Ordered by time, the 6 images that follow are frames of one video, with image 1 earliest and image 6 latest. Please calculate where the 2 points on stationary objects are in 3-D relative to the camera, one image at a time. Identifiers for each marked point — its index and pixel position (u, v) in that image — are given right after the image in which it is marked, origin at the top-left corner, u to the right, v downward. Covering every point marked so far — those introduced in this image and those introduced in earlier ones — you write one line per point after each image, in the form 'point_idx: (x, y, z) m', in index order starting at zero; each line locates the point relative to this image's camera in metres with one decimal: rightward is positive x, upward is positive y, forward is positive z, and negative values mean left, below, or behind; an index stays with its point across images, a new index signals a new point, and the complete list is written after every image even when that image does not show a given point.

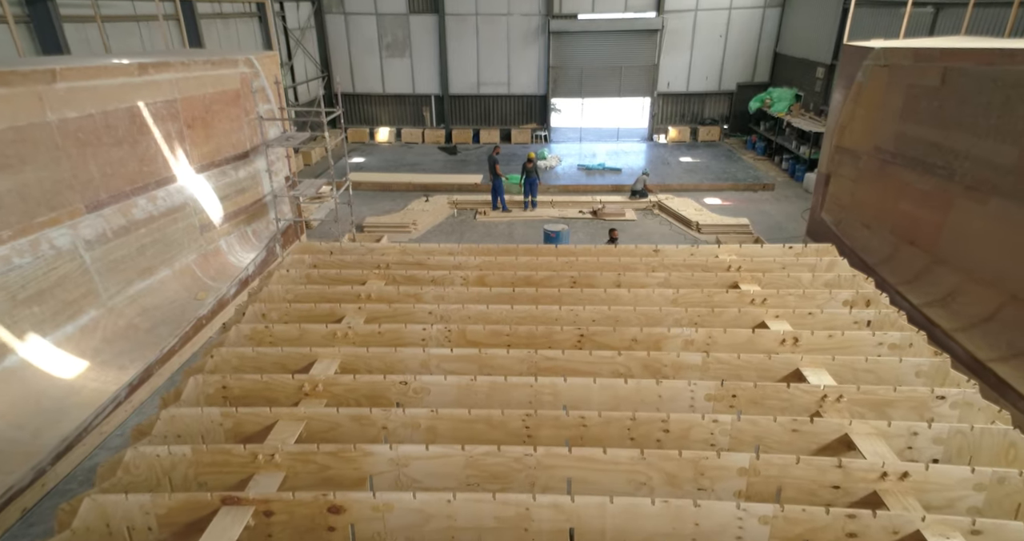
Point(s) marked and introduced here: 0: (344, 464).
0: (-0.8, -0.9, +2.6) m
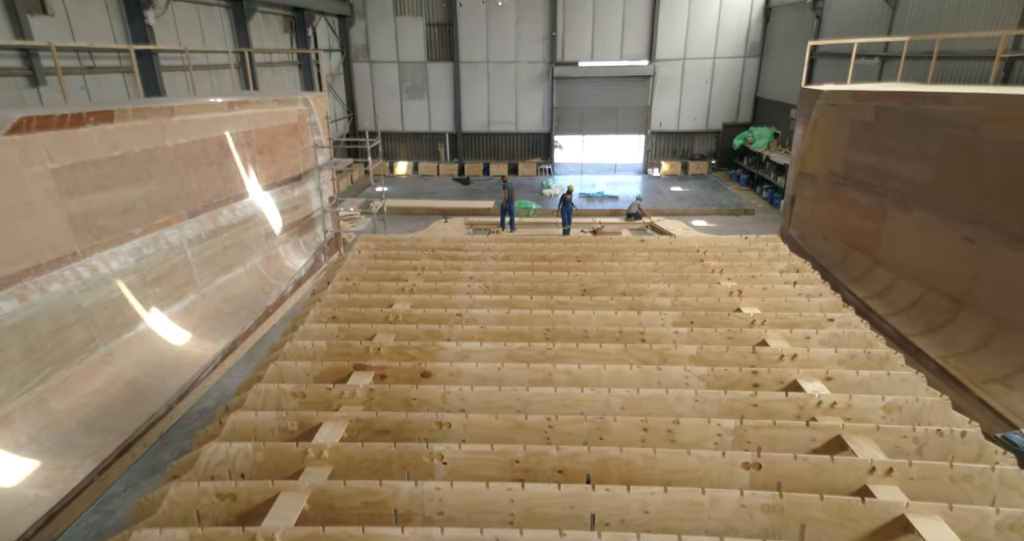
0: (-0.6, -0.6, +4.0) m
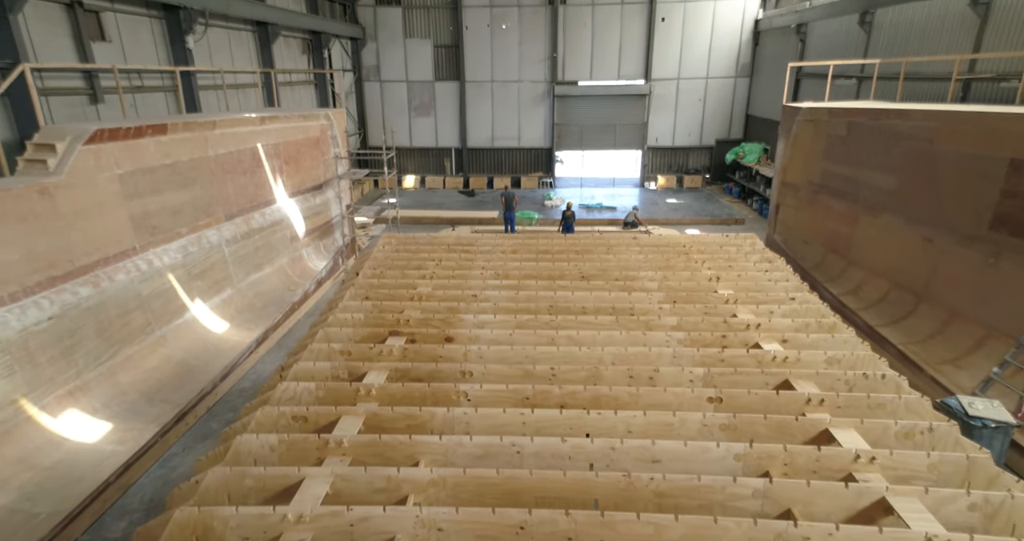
0: (-0.5, -0.4, +4.7) m
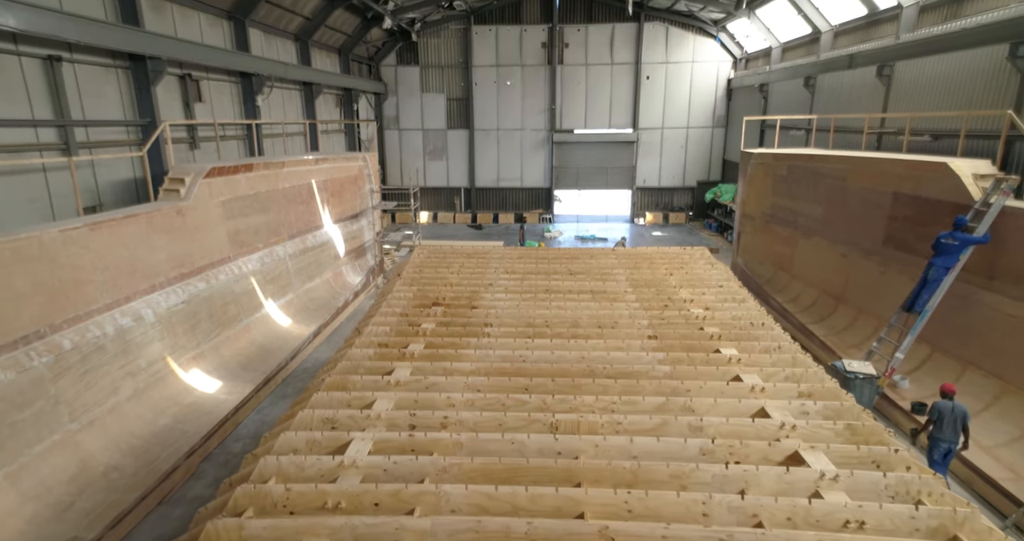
0: (-0.5, -0.3, +6.7) m
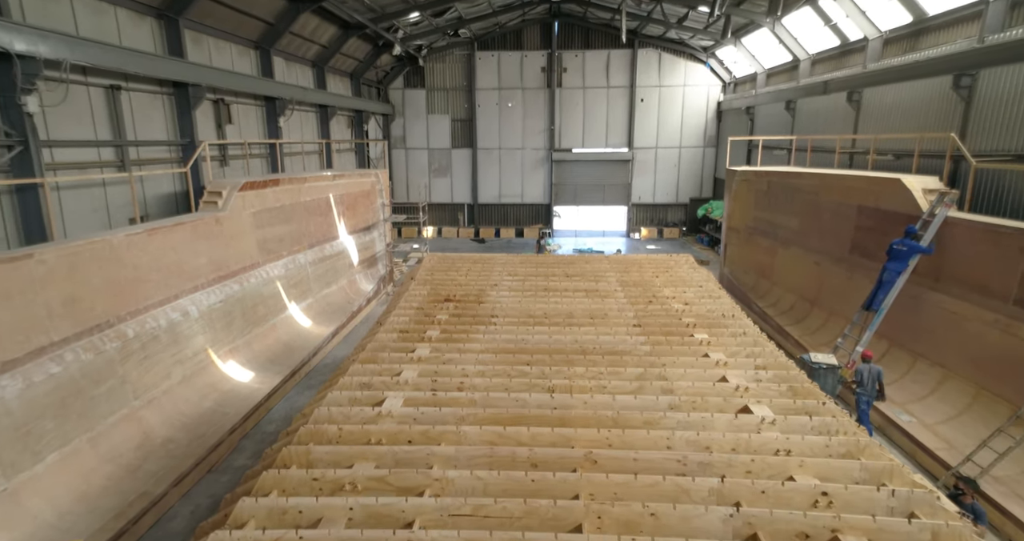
0: (-0.4, -0.4, +7.6) m
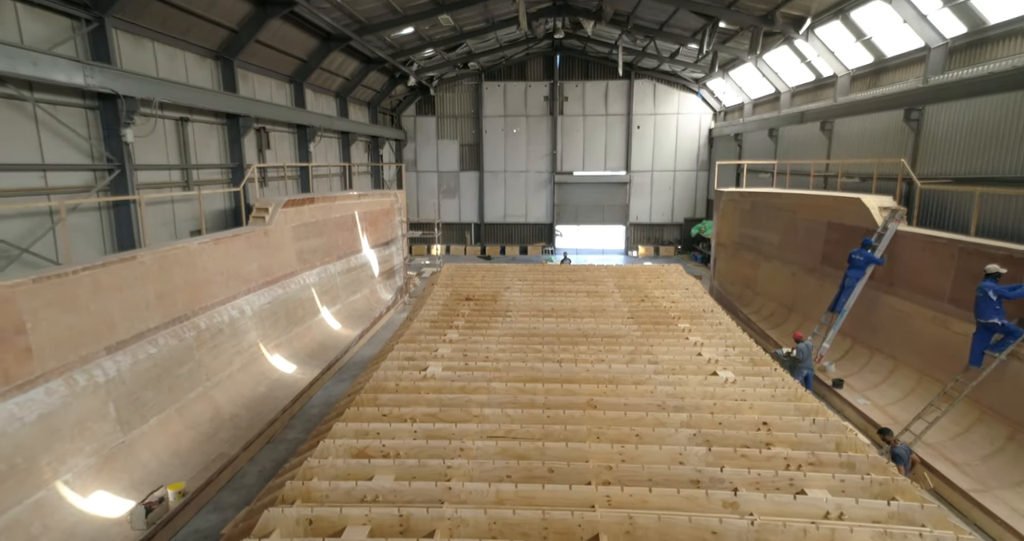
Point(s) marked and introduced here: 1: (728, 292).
0: (-0.2, -0.4, +8.8) m
1: (+5.4, -0.6, +14.2) m
